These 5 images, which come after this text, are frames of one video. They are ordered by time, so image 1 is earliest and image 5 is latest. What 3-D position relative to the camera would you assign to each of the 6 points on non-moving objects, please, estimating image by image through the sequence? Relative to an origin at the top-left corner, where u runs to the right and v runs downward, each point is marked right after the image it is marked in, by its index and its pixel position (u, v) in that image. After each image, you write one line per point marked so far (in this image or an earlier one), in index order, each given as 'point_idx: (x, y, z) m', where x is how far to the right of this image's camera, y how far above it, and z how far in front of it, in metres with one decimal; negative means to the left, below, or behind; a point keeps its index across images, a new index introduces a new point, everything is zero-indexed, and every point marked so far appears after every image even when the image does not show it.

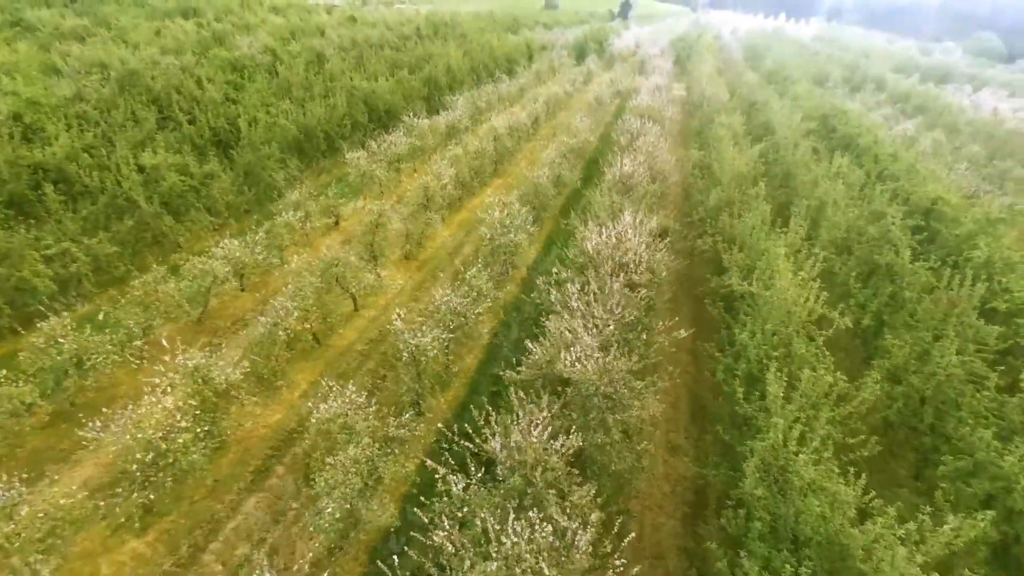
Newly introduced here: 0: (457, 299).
0: (-1.6, -0.4, +18.2) m
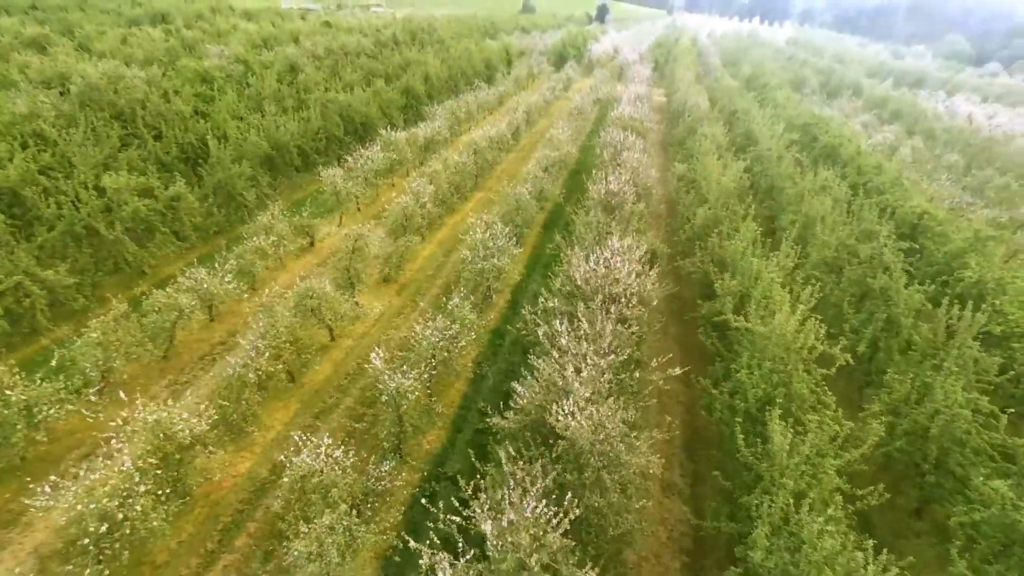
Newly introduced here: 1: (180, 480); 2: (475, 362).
0: (-2.0, -1.3, +17.3) m
1: (-7.1, -4.1, +13.2) m
2: (-1.1, -2.3, +19.1) m
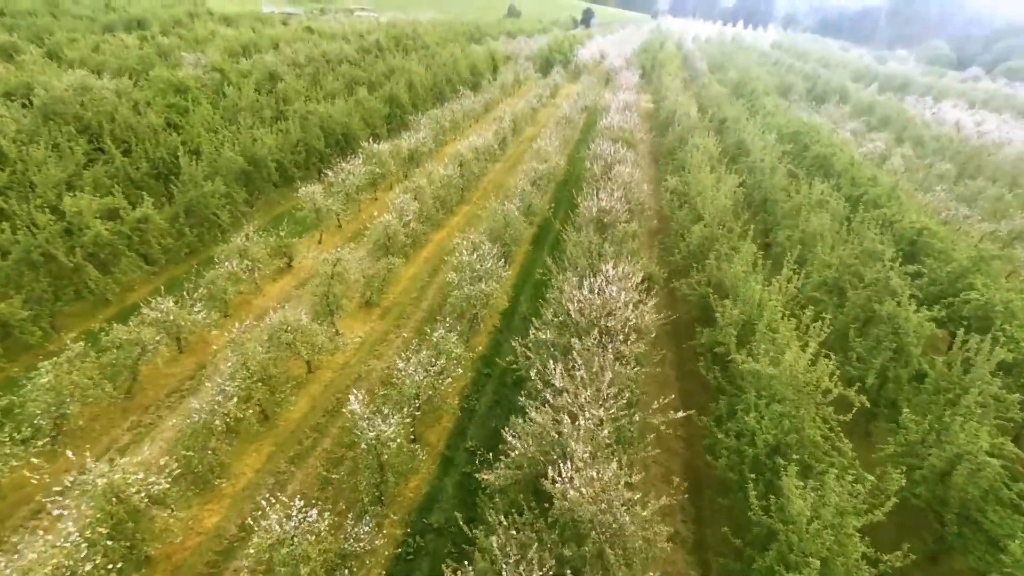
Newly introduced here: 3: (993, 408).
0: (-2.3, -2.1, +16.1) m
1: (-7.3, -5.0, +11.9) m
2: (-1.5, -3.1, +17.9) m
3: (+10.8, -2.7, +13.9) m
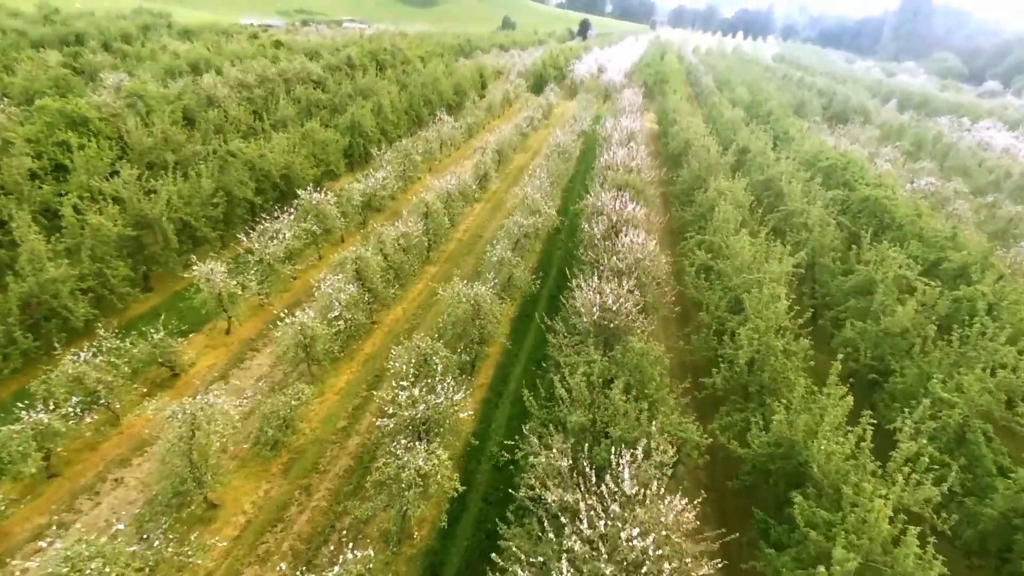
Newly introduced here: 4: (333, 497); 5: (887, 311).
0: (-3.2, -5.6, +8.9) m
1: (-8.2, -8.4, +4.7) m
2: (-2.3, -6.6, +10.7) m
3: (+10.0, -6.1, +6.7) m
4: (-4.3, -5.1, +14.7) m
5: (+11.5, -0.7, +18.8) m
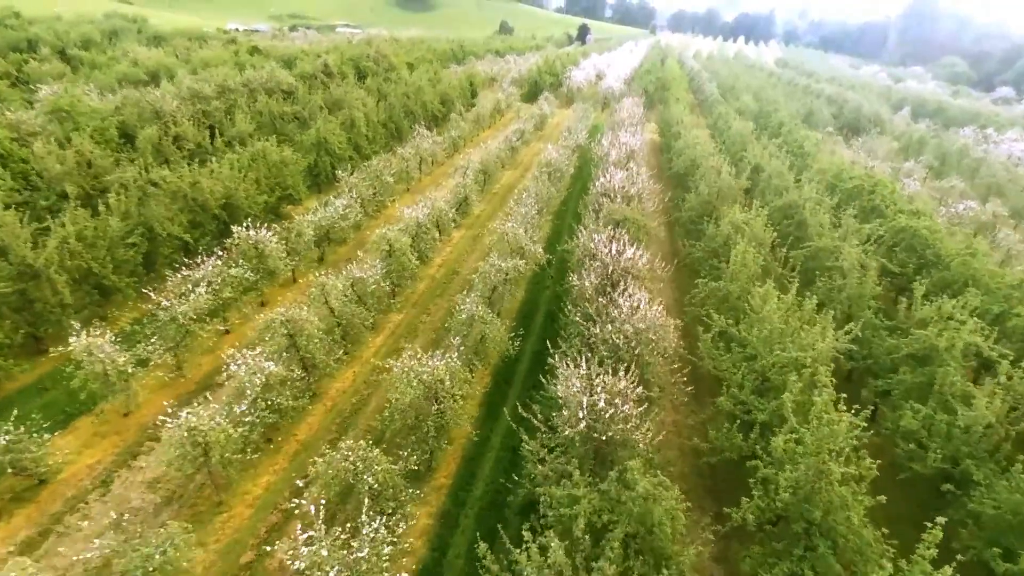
0: (-4.0, -7.4, +4.6) m
1: (-9.0, -10.2, +0.3) m
2: (-3.2, -8.5, +6.4) m
3: (+9.1, -7.9, +2.4) m
4: (-5.1, -7.0, +10.4) m
5: (+10.7, -2.6, +14.5) m
